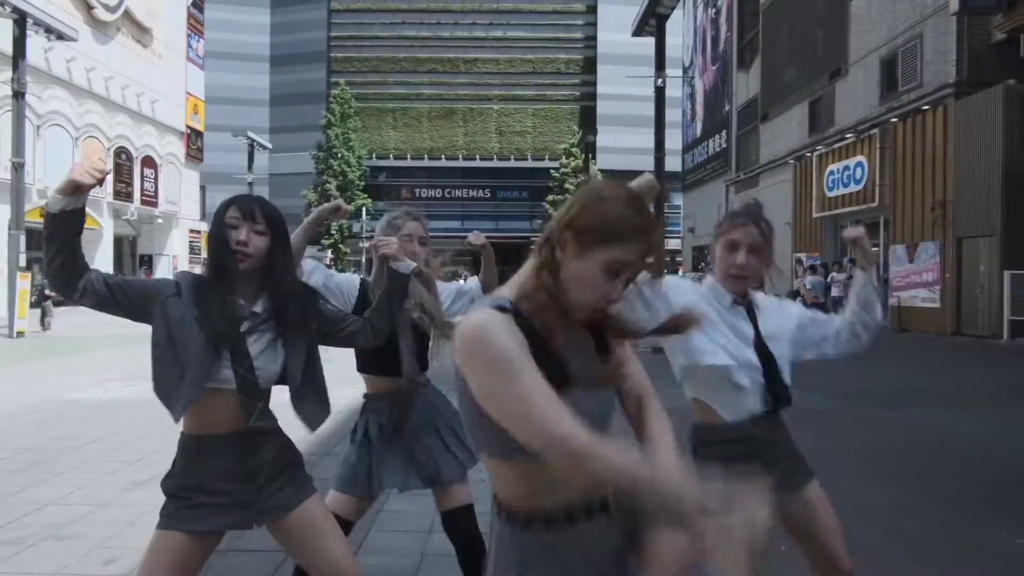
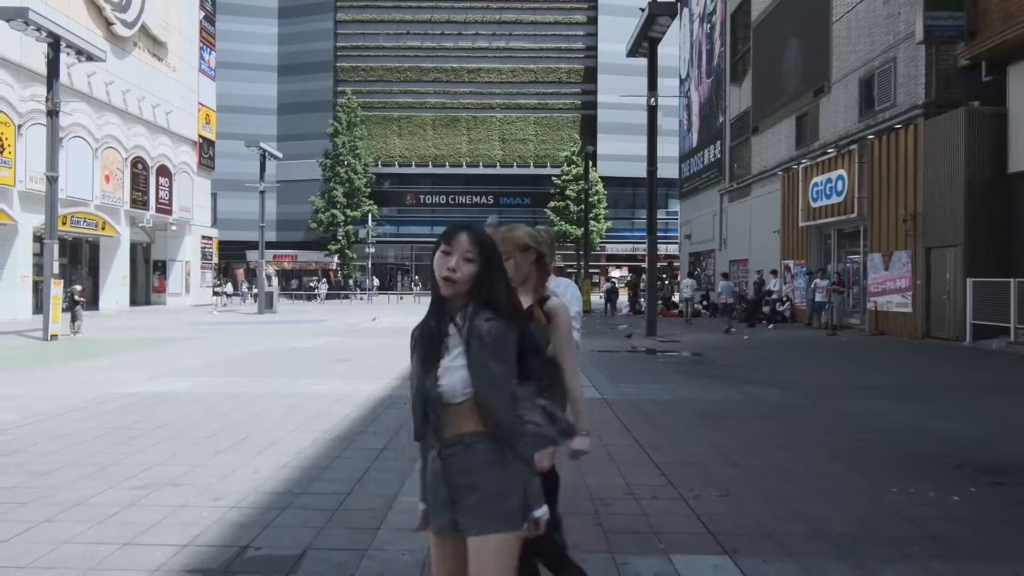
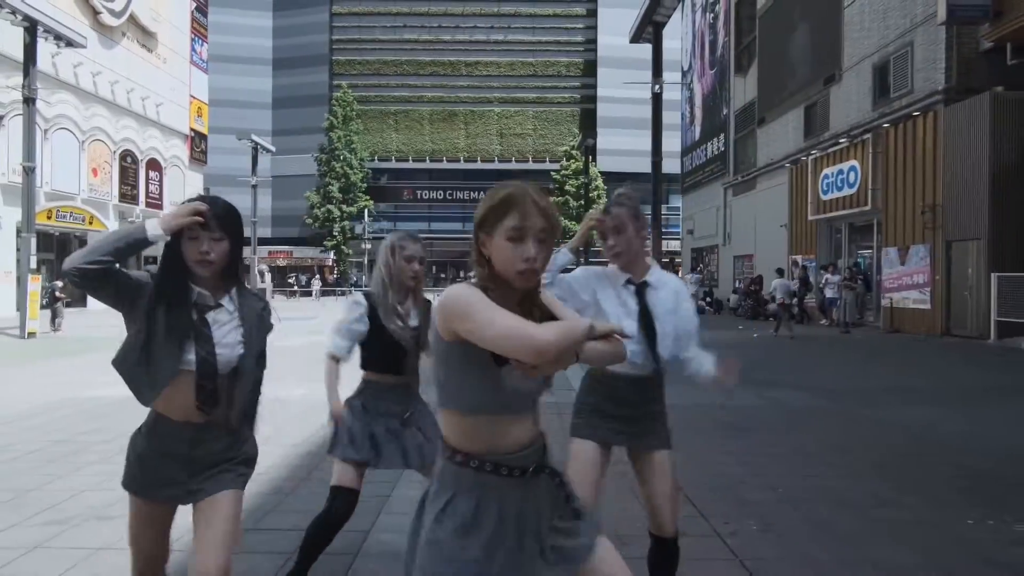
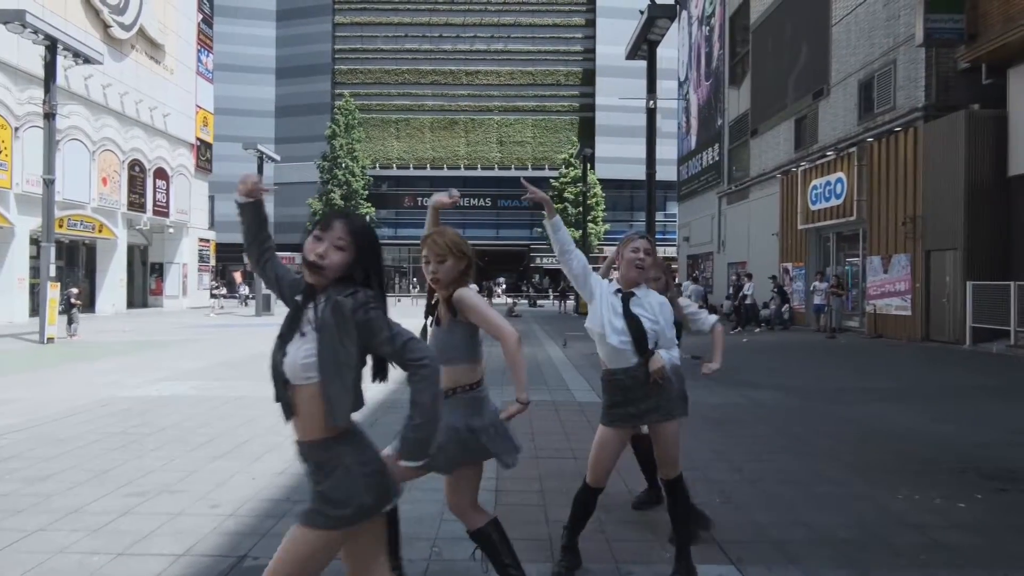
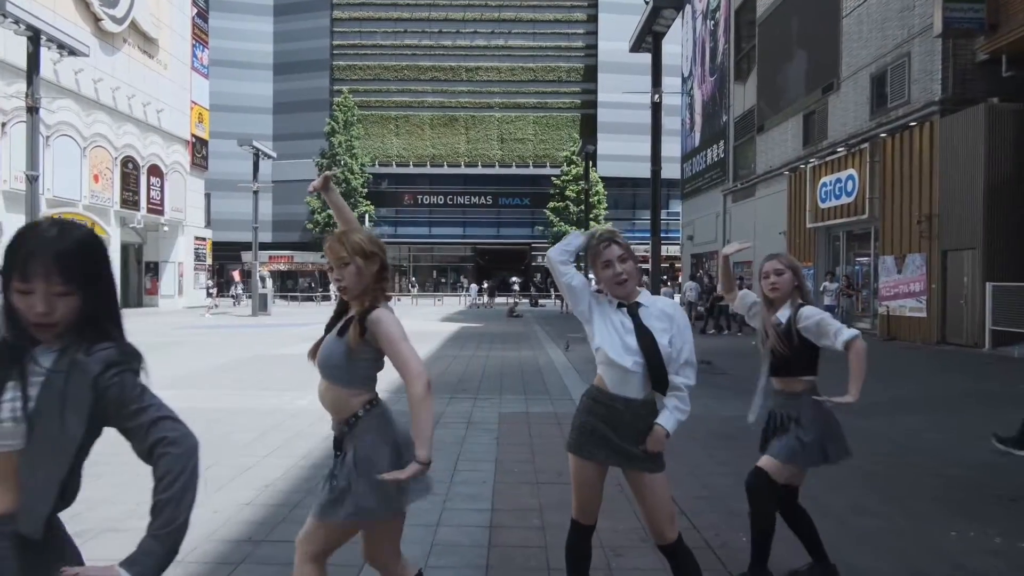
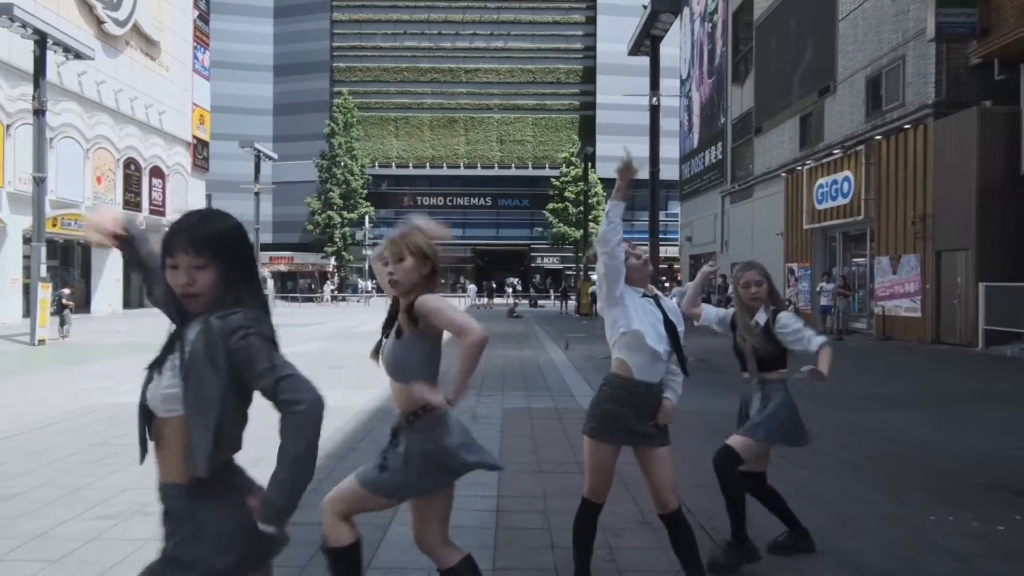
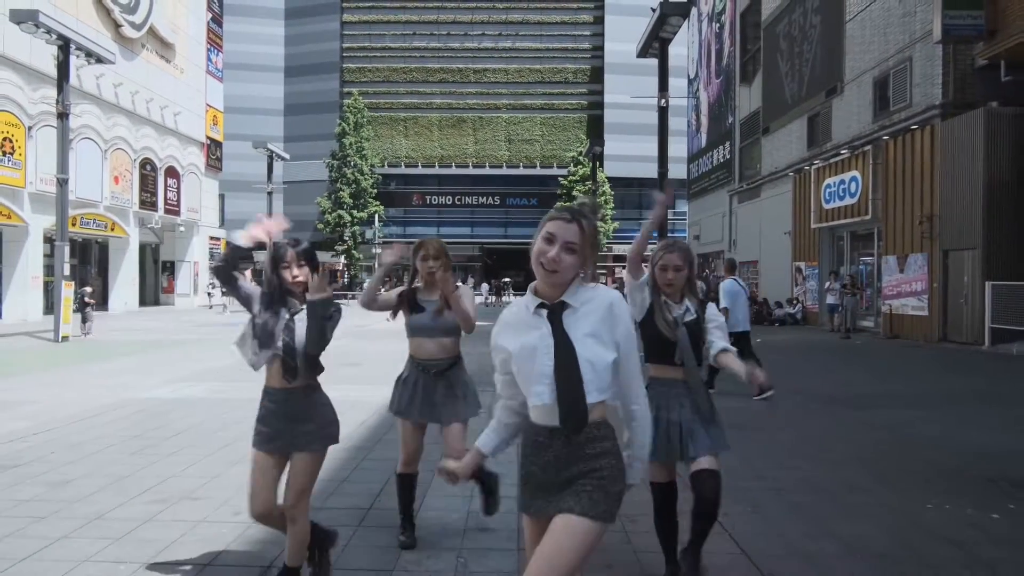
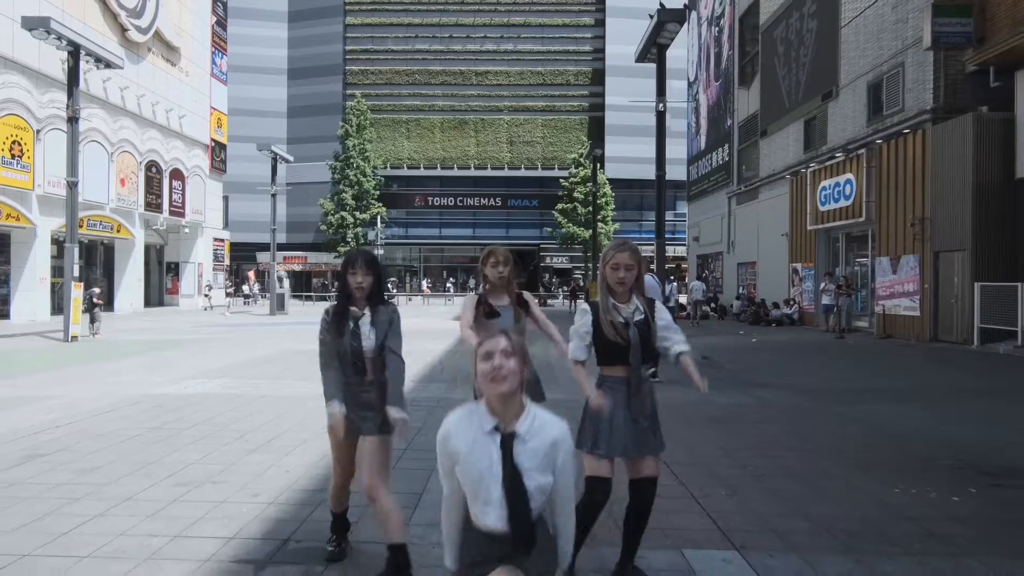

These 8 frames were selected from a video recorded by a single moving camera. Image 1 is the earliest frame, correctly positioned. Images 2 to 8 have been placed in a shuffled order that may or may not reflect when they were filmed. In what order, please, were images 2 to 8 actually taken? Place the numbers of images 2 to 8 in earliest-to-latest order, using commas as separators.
3, 2, 4, 6, 5, 7, 8
